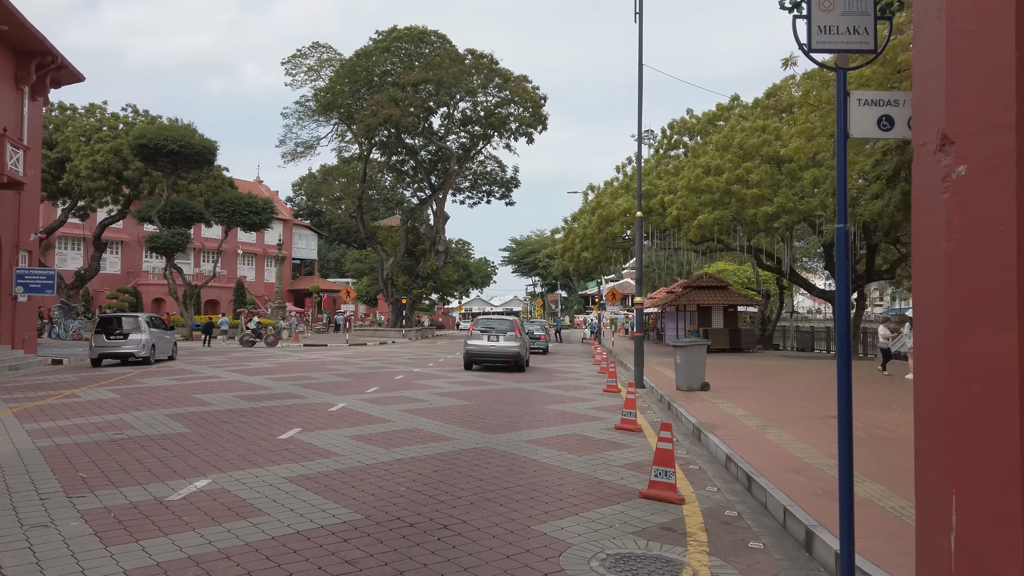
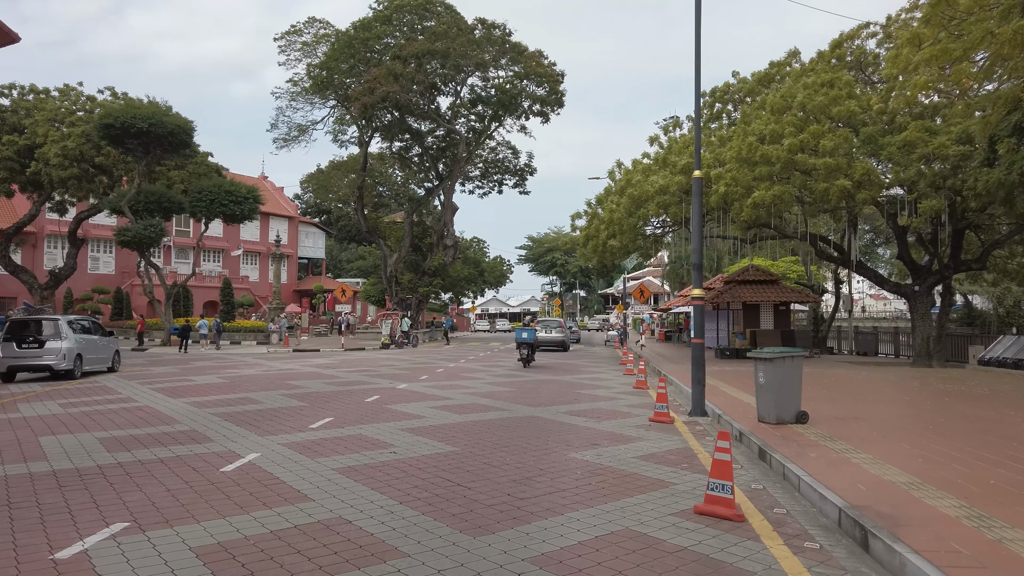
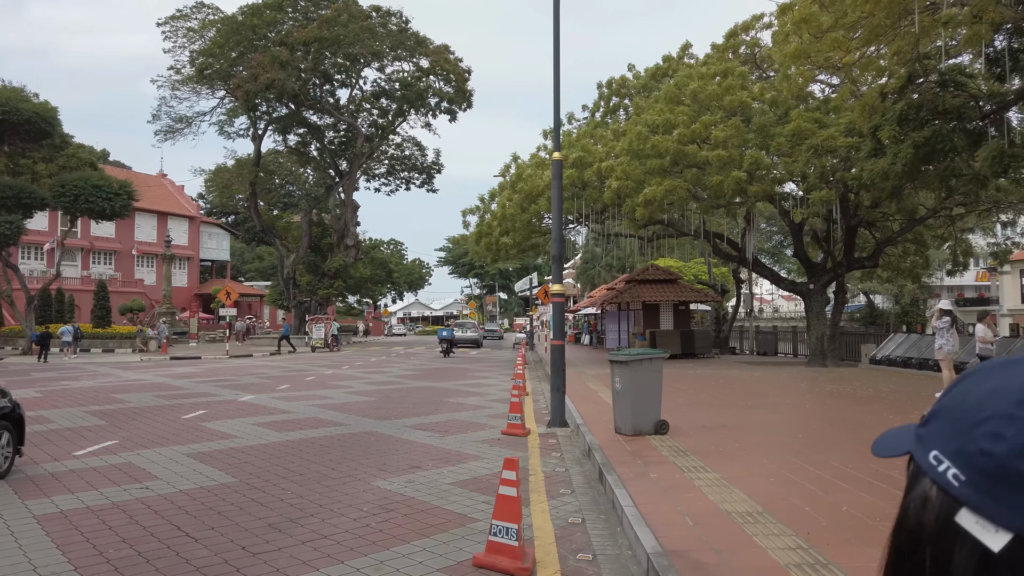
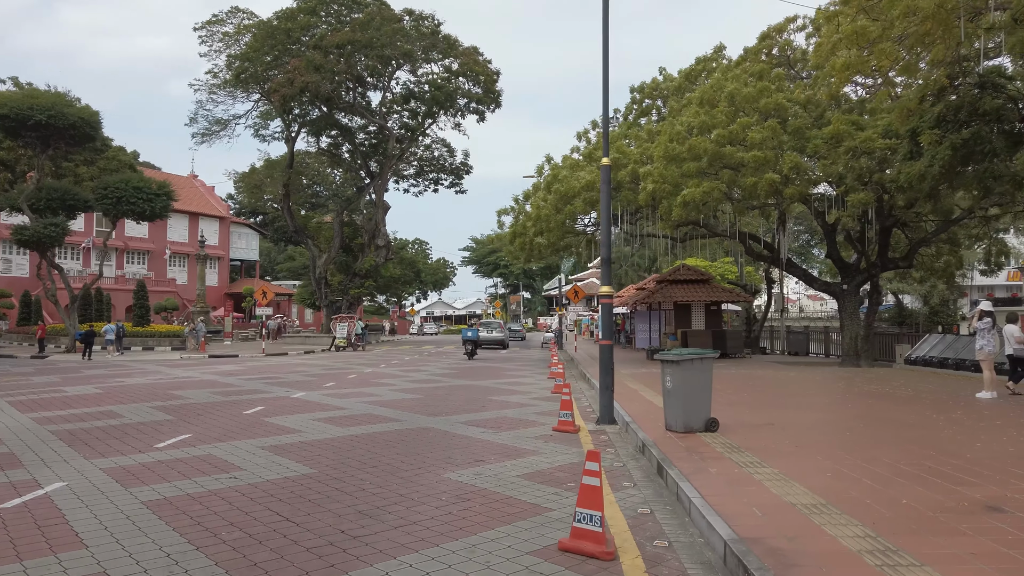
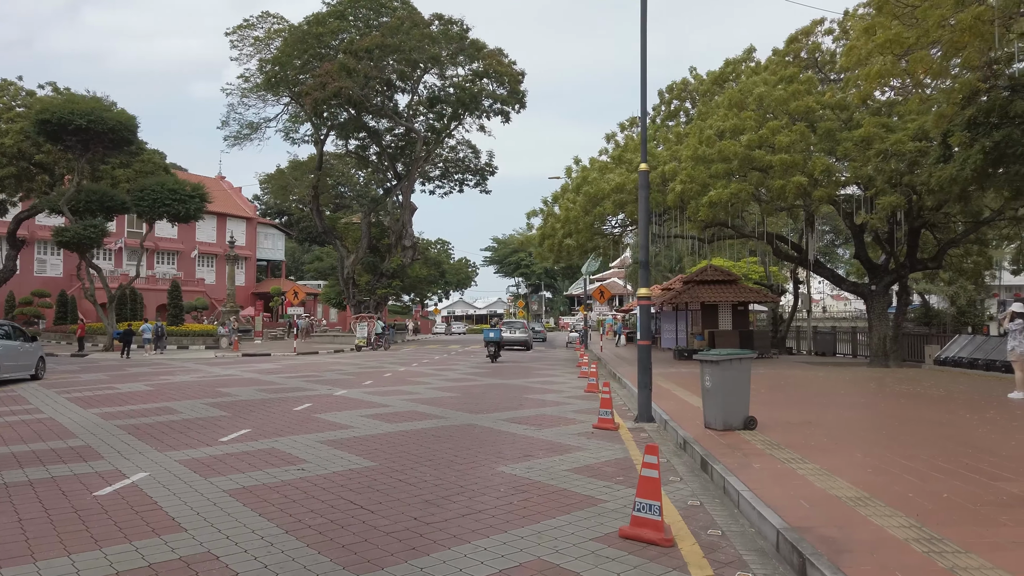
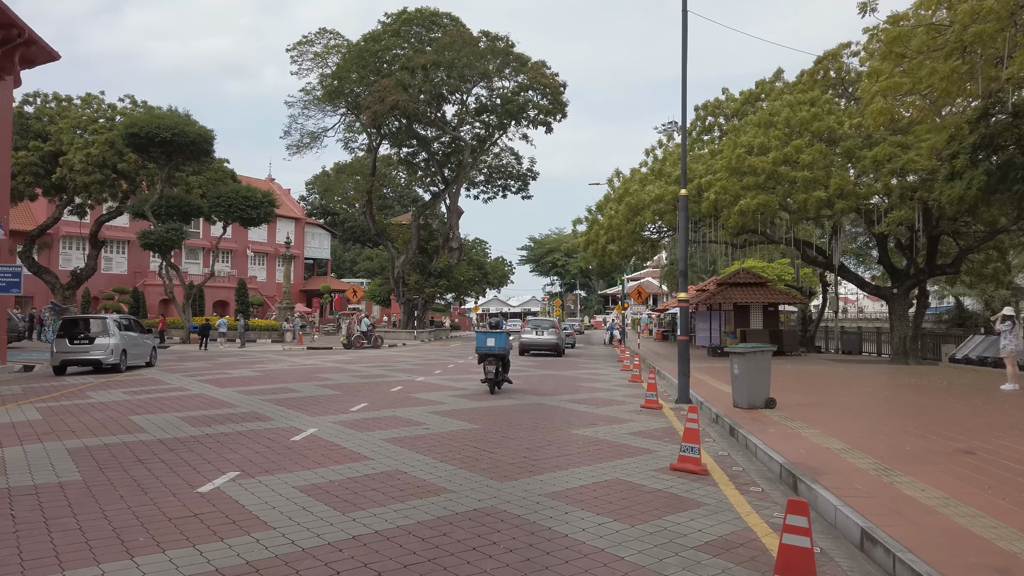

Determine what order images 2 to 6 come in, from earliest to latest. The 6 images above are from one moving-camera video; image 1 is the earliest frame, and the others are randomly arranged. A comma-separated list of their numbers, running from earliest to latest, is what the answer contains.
6, 2, 5, 4, 3
